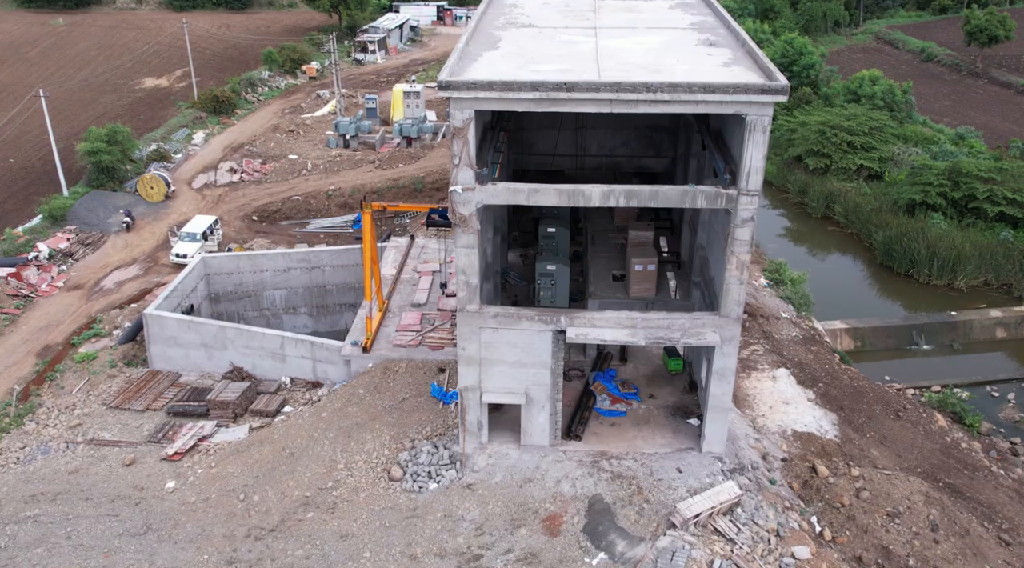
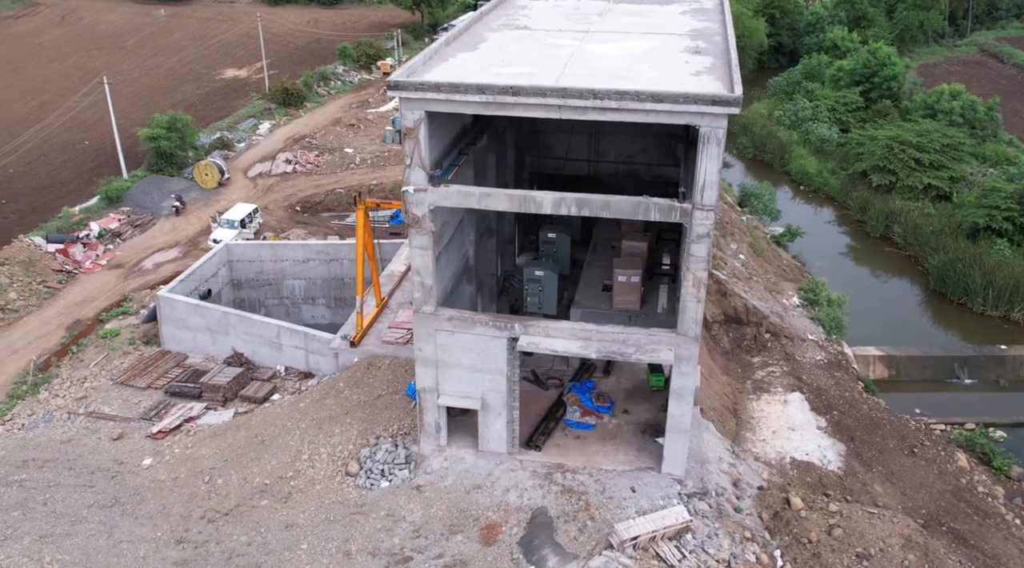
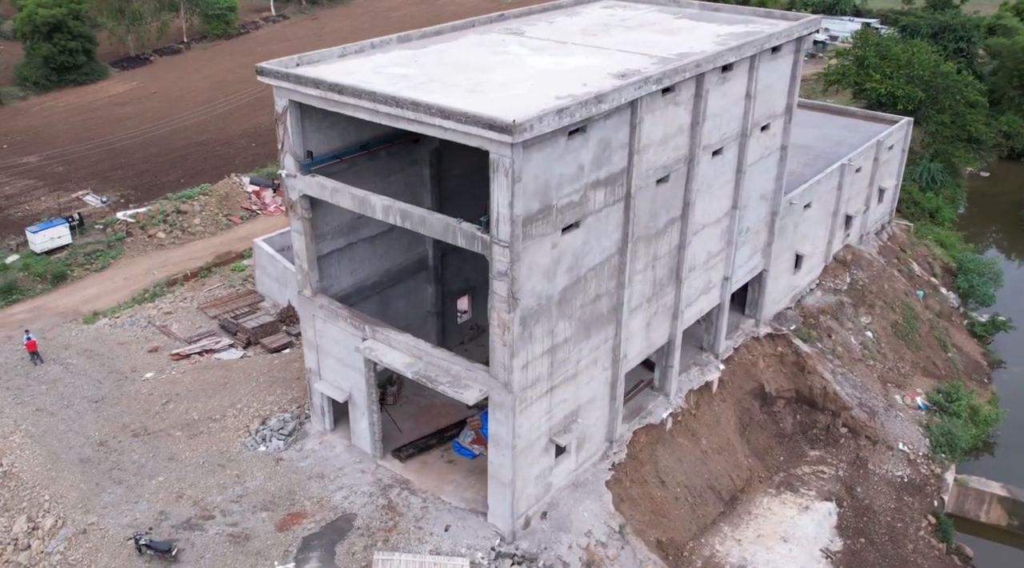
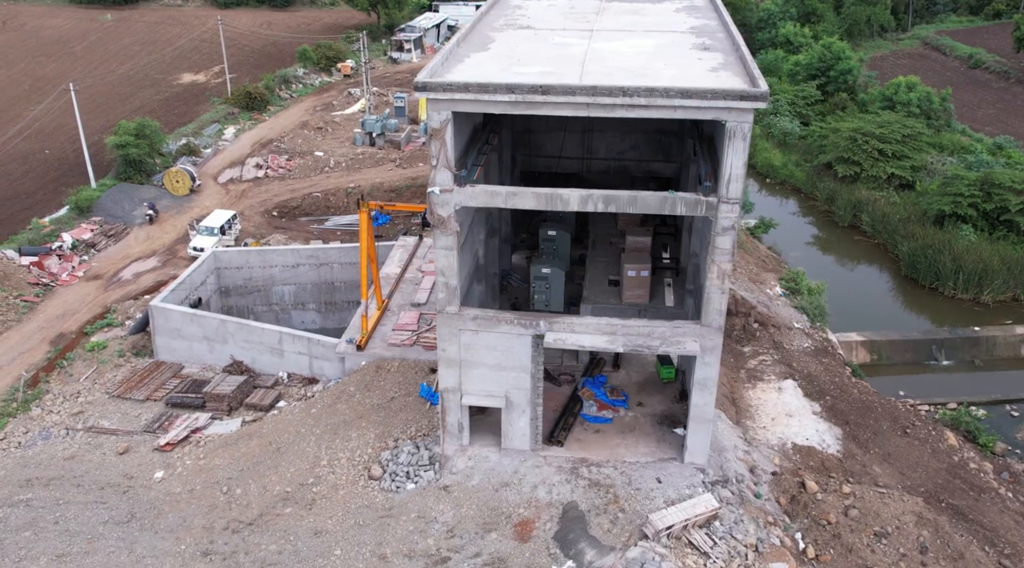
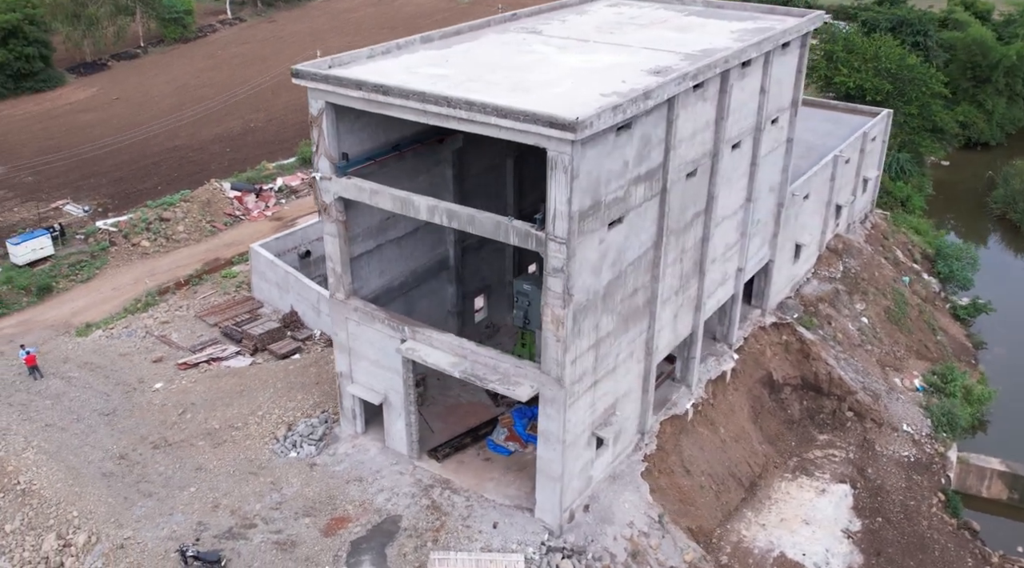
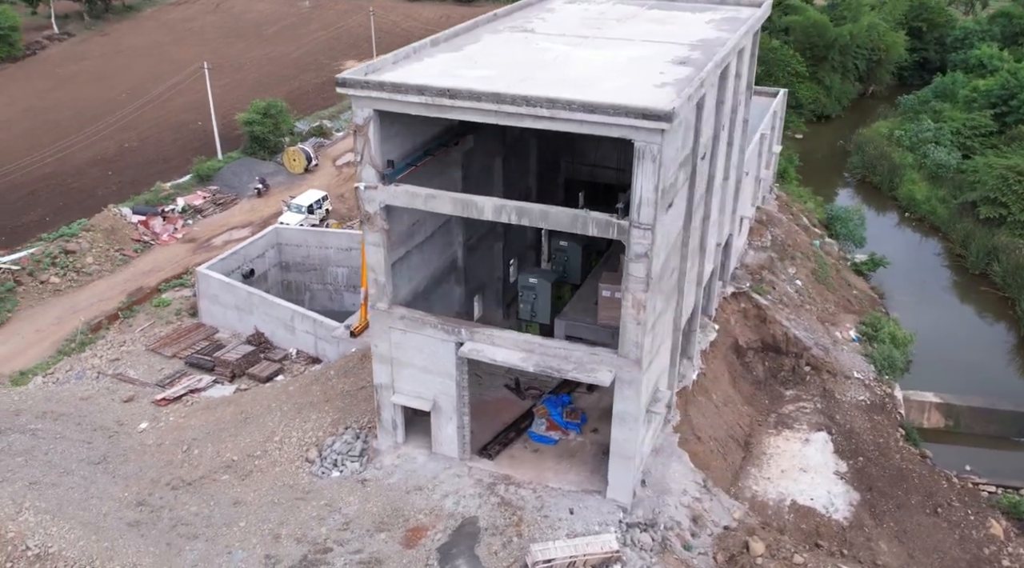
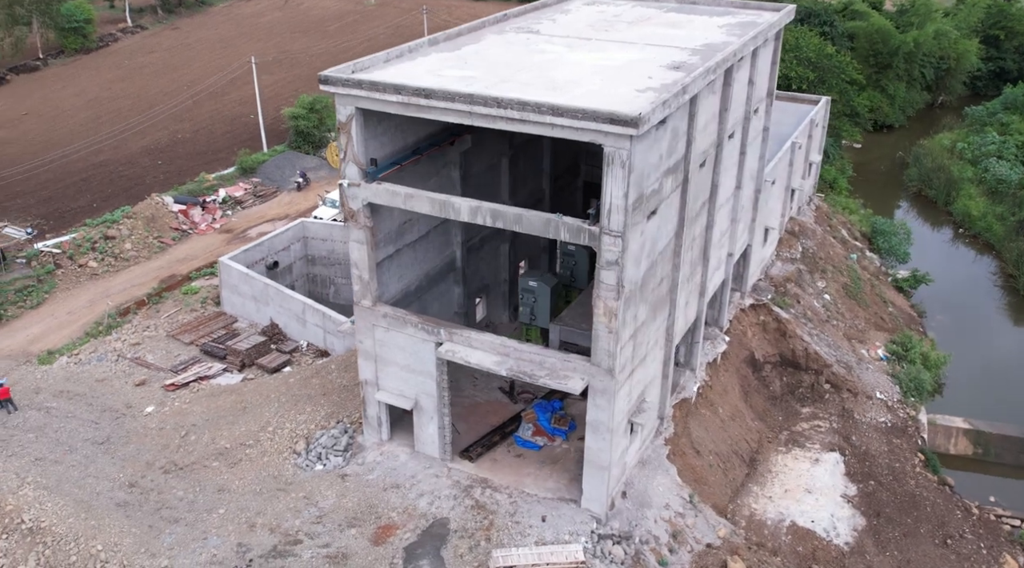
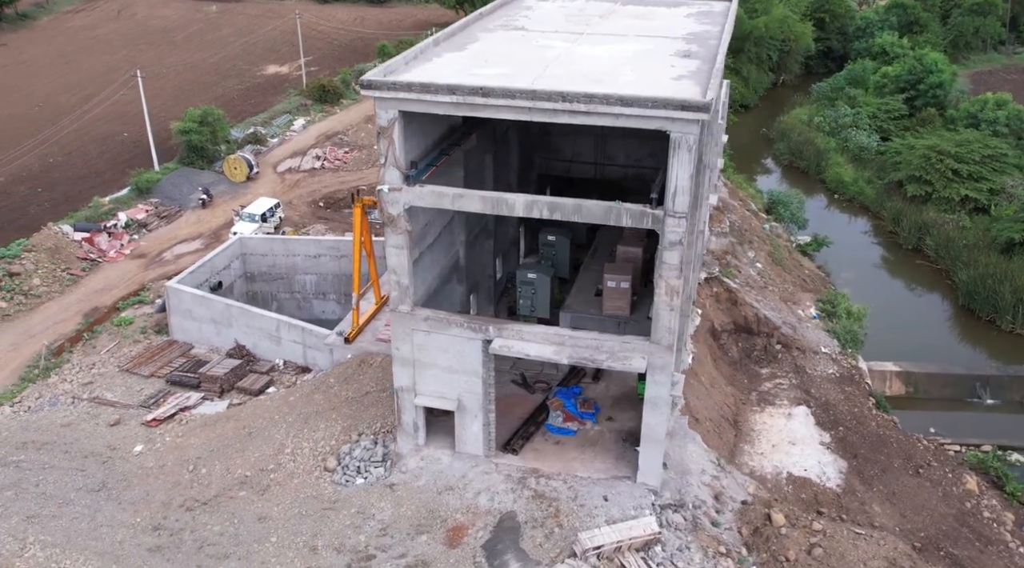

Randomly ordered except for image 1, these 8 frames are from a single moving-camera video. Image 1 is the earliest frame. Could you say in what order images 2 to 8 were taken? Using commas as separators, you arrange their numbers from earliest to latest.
4, 2, 8, 6, 7, 5, 3
